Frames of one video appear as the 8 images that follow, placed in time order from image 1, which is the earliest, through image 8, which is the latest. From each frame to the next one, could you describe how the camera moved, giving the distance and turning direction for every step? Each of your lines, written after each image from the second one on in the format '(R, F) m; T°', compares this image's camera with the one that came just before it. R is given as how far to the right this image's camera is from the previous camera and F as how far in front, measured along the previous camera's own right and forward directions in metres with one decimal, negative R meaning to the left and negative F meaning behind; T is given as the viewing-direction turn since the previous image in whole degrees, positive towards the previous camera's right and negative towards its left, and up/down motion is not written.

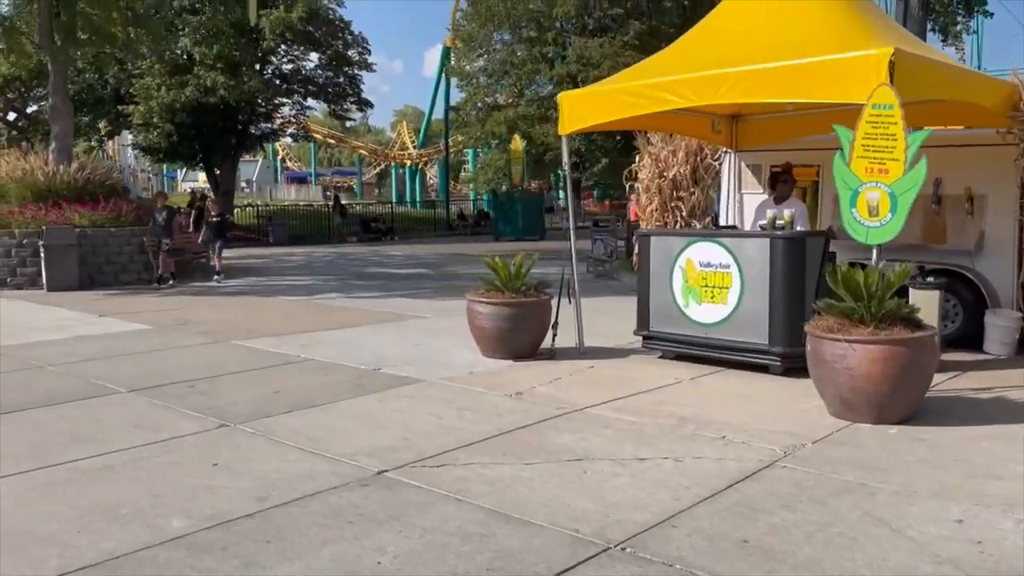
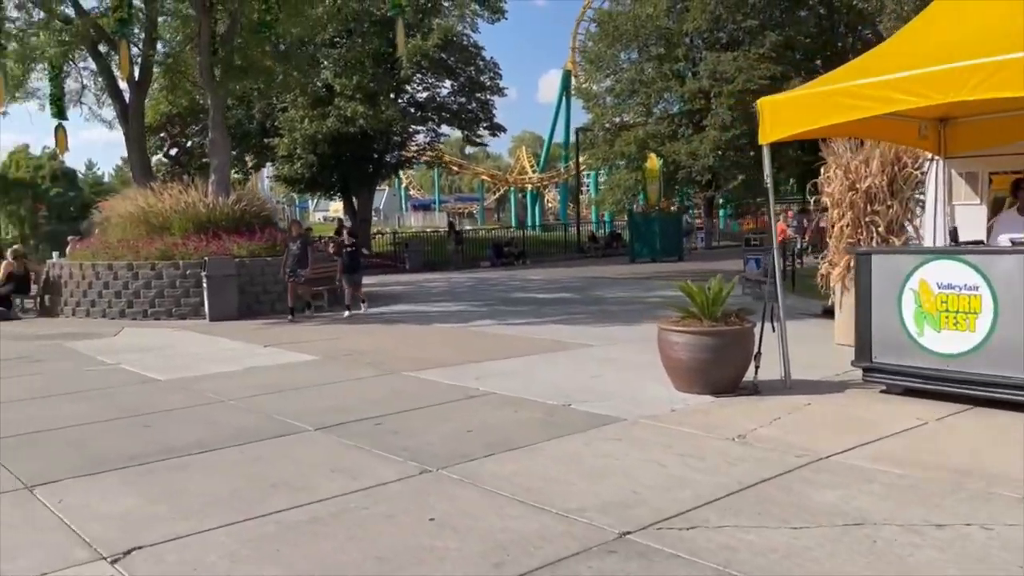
(-0.7, +0.6) m; -8°
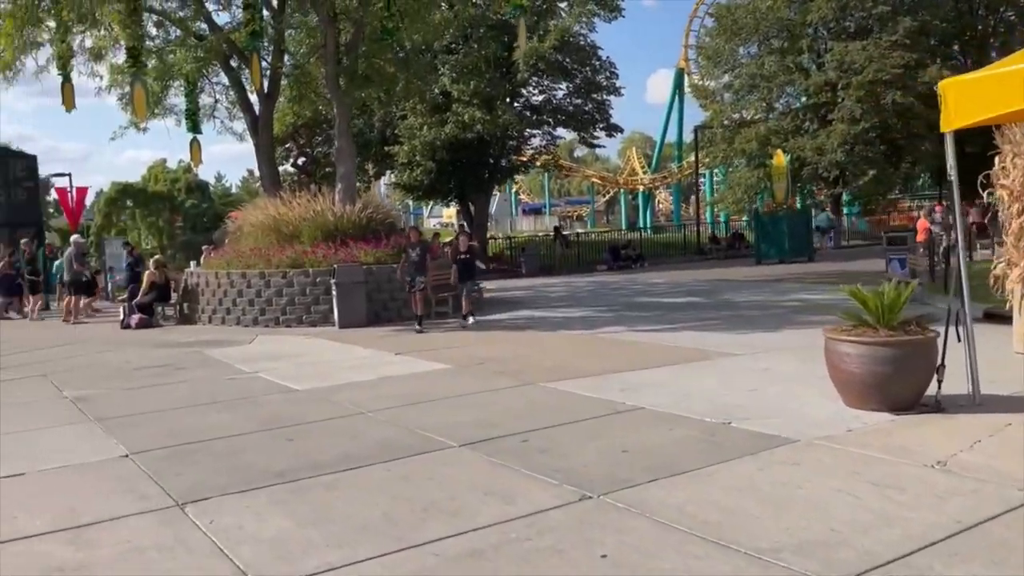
(-0.3, +0.4) m; -7°
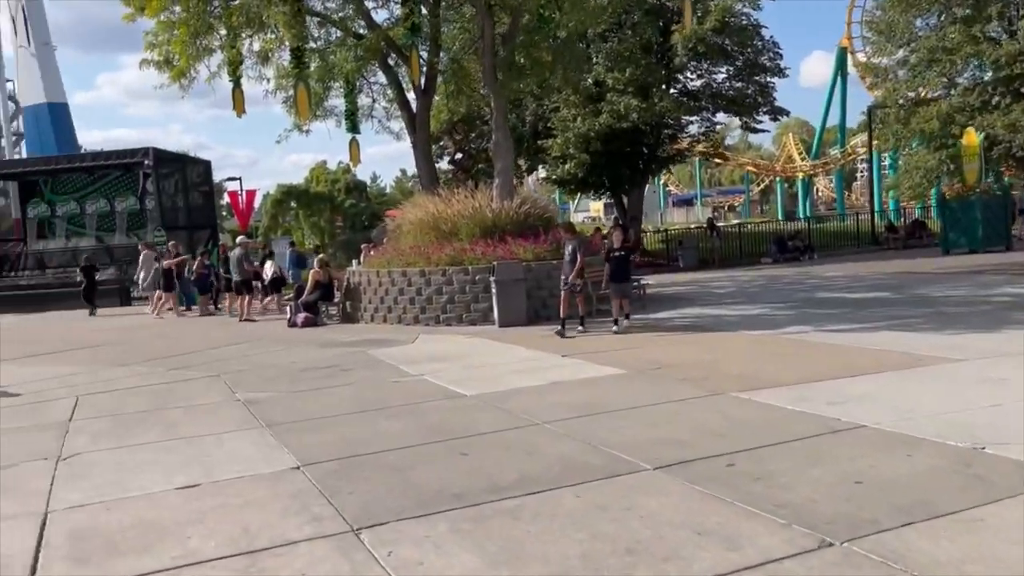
(-0.4, +0.7) m; -10°
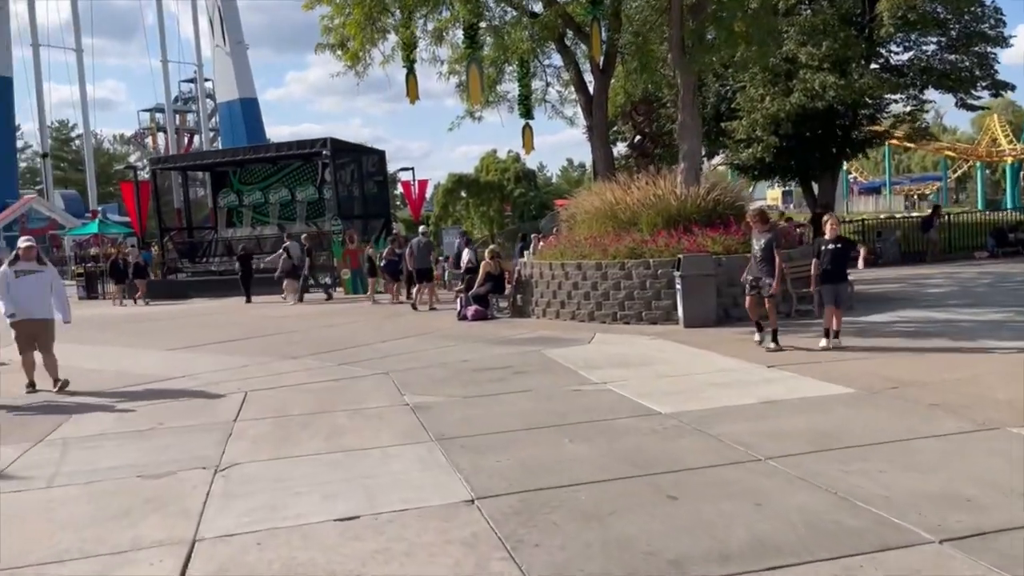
(-0.4, +1.1) m; -11°
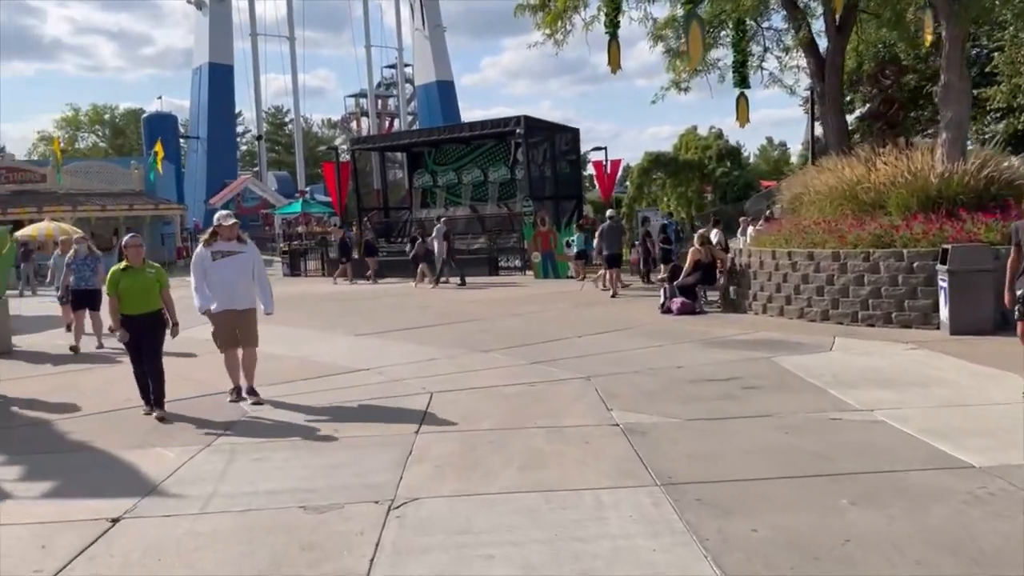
(-0.4, +1.5) m; -12°
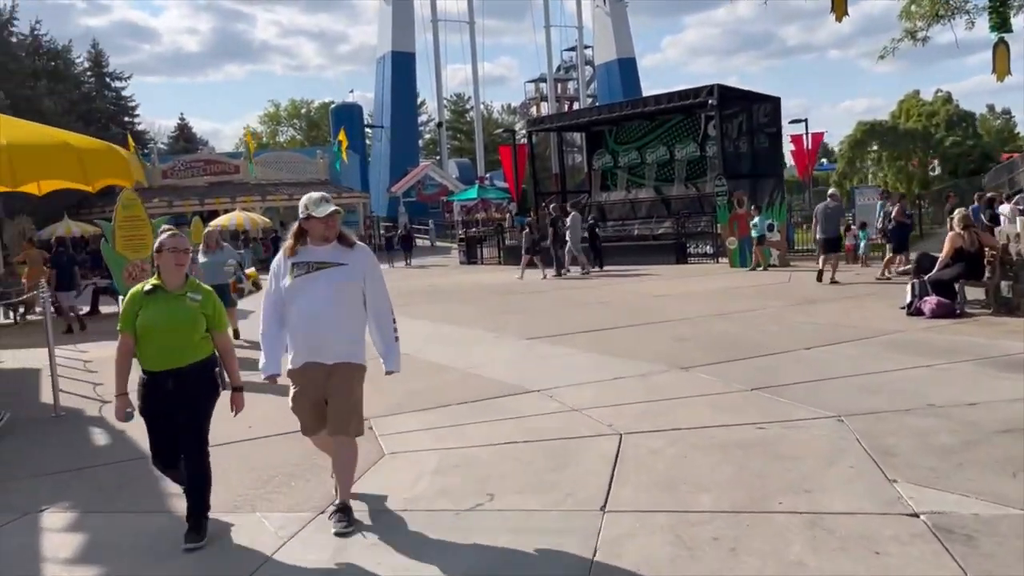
(-0.3, +2.2) m; -12°
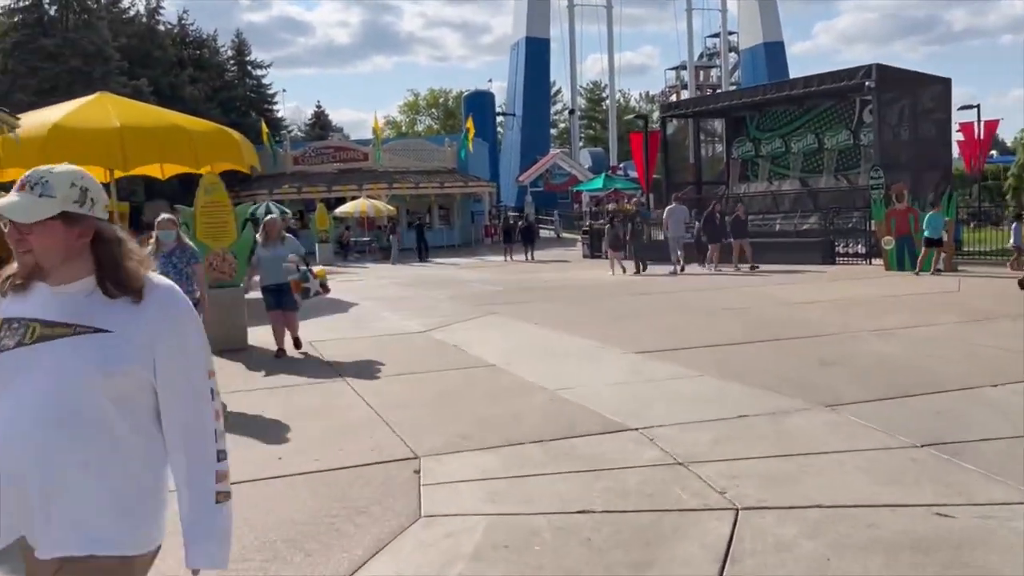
(+0.3, +1.6) m; -9°
